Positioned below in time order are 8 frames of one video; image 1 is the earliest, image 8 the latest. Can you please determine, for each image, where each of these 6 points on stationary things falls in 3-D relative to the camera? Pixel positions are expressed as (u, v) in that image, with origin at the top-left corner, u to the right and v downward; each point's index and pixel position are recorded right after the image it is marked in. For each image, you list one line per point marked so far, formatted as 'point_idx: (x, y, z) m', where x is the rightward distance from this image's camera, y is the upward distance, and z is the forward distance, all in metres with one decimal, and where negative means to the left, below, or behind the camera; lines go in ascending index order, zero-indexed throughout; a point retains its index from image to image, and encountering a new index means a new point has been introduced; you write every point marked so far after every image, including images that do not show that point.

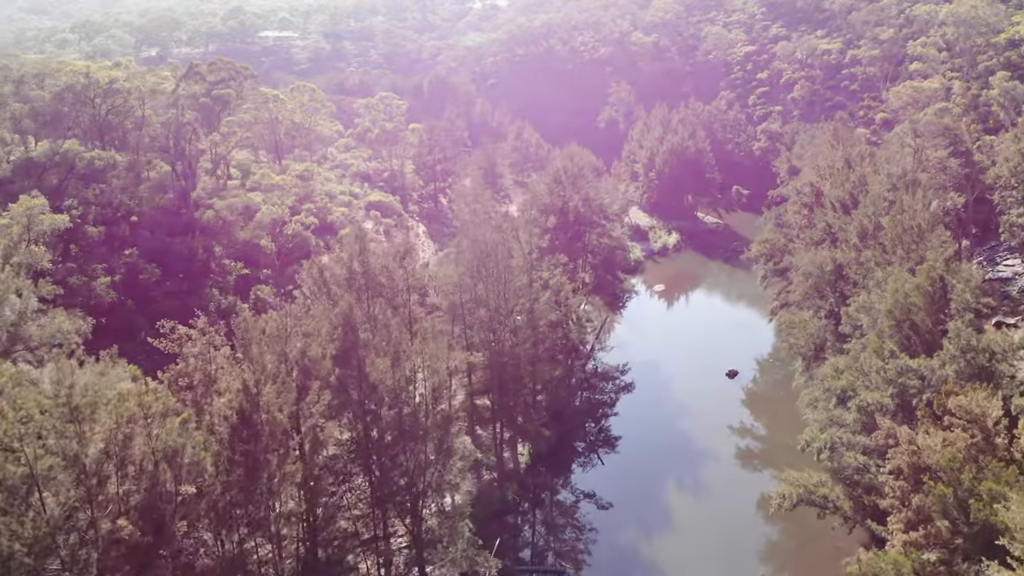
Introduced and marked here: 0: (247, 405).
0: (-5.4, -2.4, +17.1) m
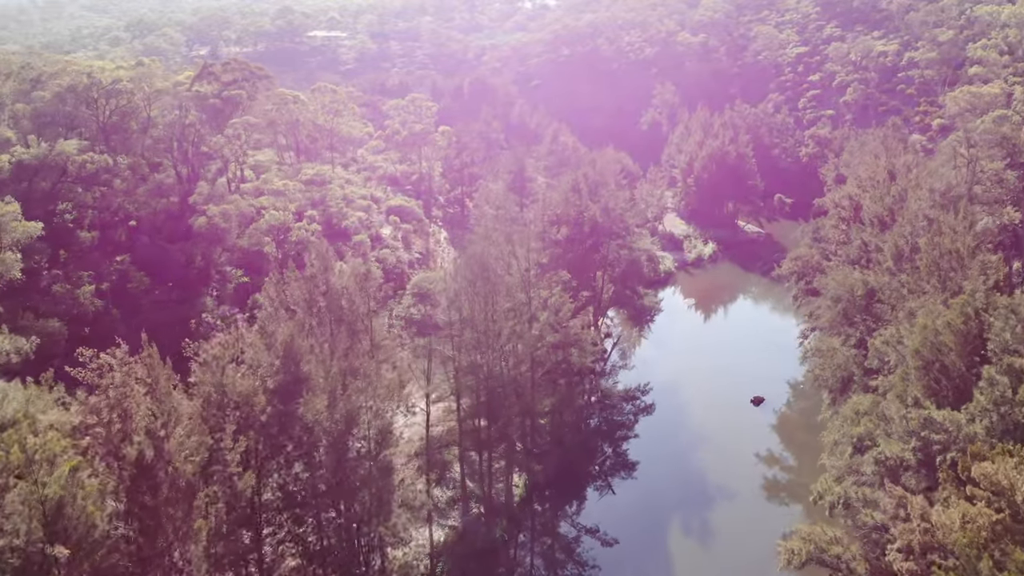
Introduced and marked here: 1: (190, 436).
0: (-6.5, -2.9, +15.2) m
1: (-6.2, -2.9, +16.0) m
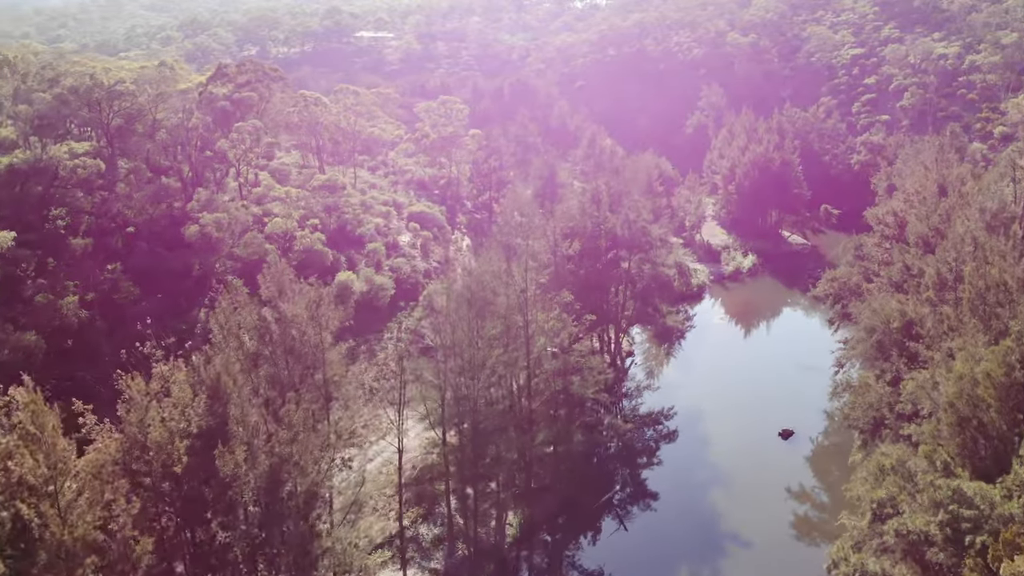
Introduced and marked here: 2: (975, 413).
0: (-7.6, -3.5, +13.2) m
1: (-7.2, -3.5, +14.1) m
2: (+10.0, -2.7, +18.0) m
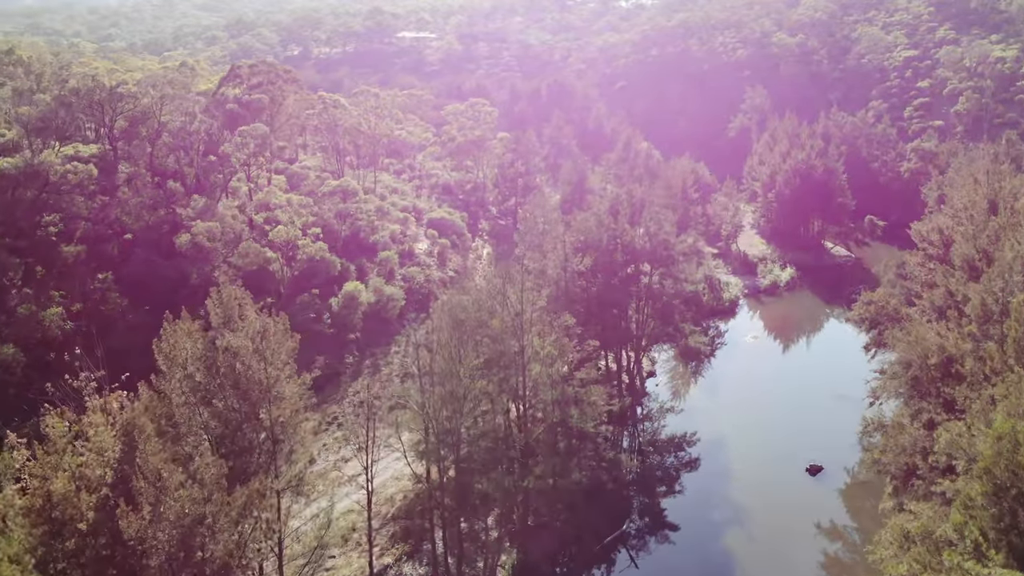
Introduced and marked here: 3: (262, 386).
0: (-8.6, -4.0, +11.5) m
1: (-8.2, -4.0, +12.3) m
2: (+9.3, -3.5, +15.3) m
3: (-5.4, -2.1, +17.6) m
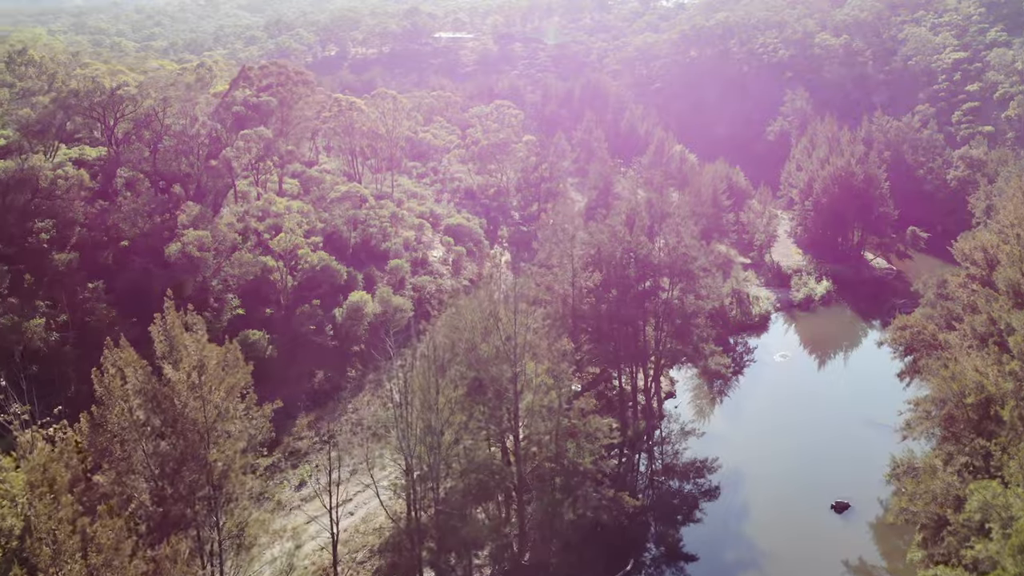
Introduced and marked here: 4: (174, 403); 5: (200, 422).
0: (-9.5, -4.5, +10.1) m
1: (-9.0, -4.5, +10.8) m
2: (+8.5, -4.3, +13.0) m
3: (-6.0, -2.6, +15.9) m
4: (-6.4, -2.2, +15.7) m
5: (-6.0, -2.6, +16.0) m
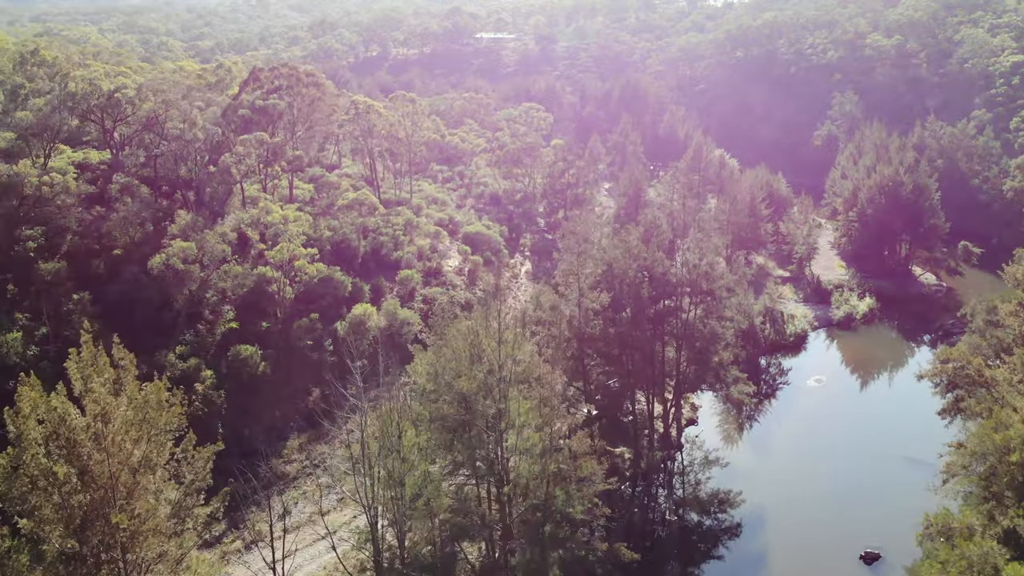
0: (-10.7, -5.0, +8.4) m
1: (-10.2, -5.0, +9.2) m
2: (+7.5, -5.1, +10.4) m
3: (-6.8, -3.2, +14.1) m
4: (-7.2, -2.7, +13.8) m
5: (-6.8, -3.2, +14.1) m
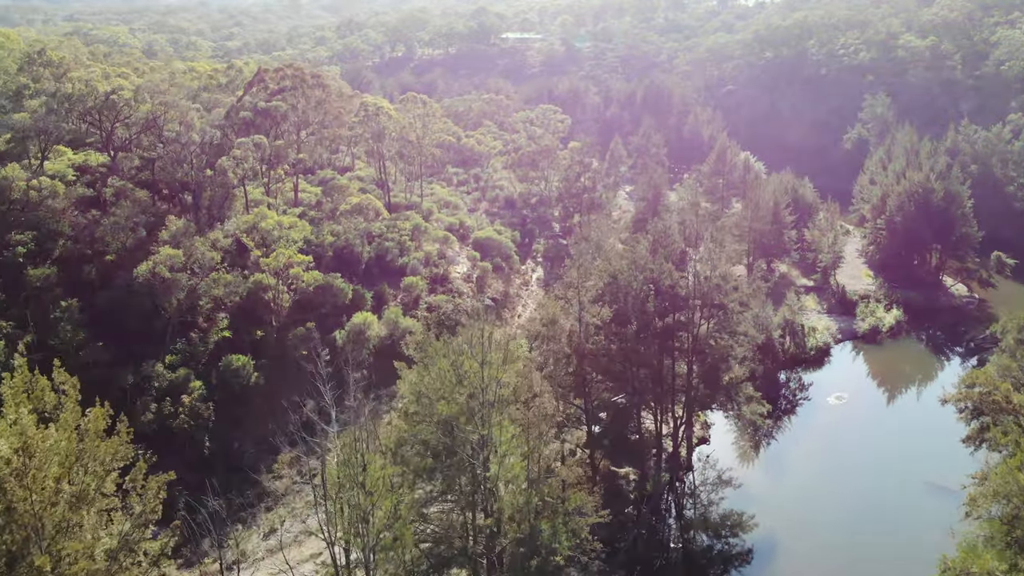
0: (-11.5, -5.3, +7.5) m
1: (-11.0, -5.3, +8.2) m
2: (+6.7, -5.6, +8.8) m
3: (-7.4, -3.6, +13.0) m
4: (-7.8, -3.1, +12.8) m
5: (-7.5, -3.5, +13.0) m
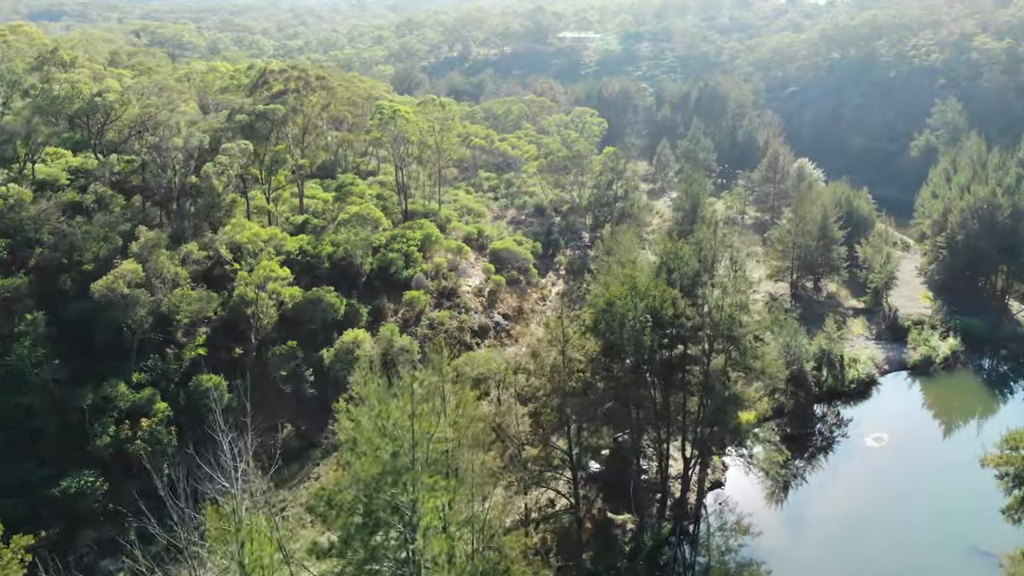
0: (-13.8, -5.8, +5.8) m
1: (-13.2, -5.8, +6.5) m
2: (+4.4, -6.6, +5.7) m
3: (-9.3, -4.2, +11.0) m
4: (-9.6, -3.7, +10.8) m
5: (-9.3, -4.1, +11.1) m
